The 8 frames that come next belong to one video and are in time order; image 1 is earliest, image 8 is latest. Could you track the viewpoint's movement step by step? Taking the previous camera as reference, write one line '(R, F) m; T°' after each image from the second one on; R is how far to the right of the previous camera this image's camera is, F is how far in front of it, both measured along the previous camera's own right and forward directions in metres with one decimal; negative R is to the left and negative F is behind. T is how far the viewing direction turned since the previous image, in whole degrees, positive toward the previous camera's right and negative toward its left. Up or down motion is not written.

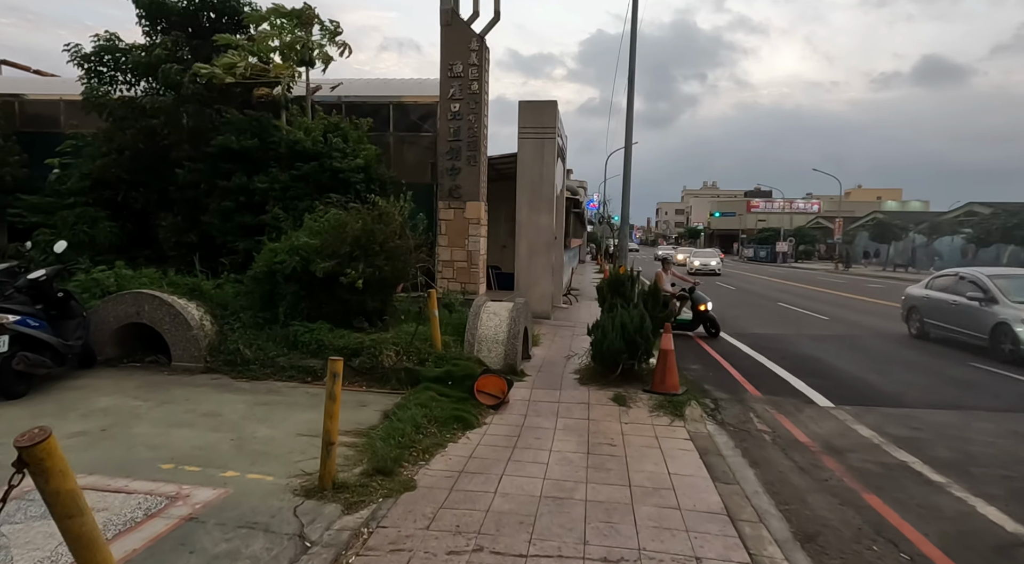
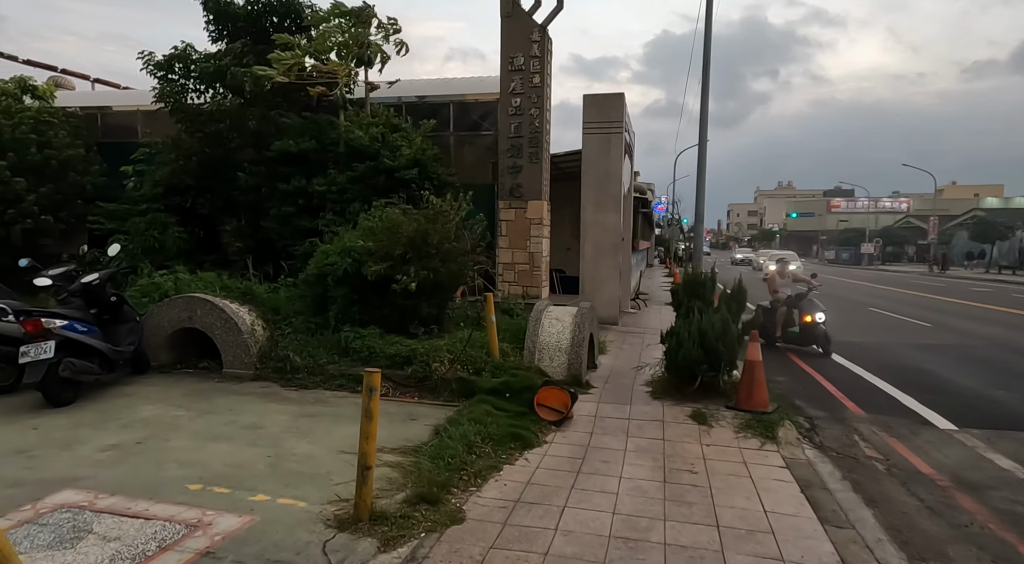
(0.0, +0.6) m; -6°
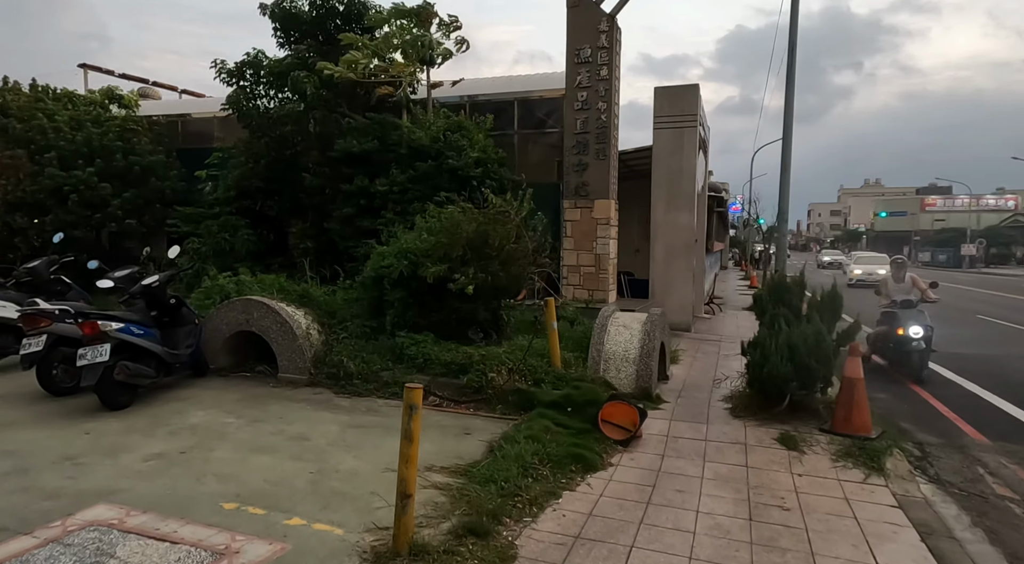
(0.0, +0.4) m; -6°
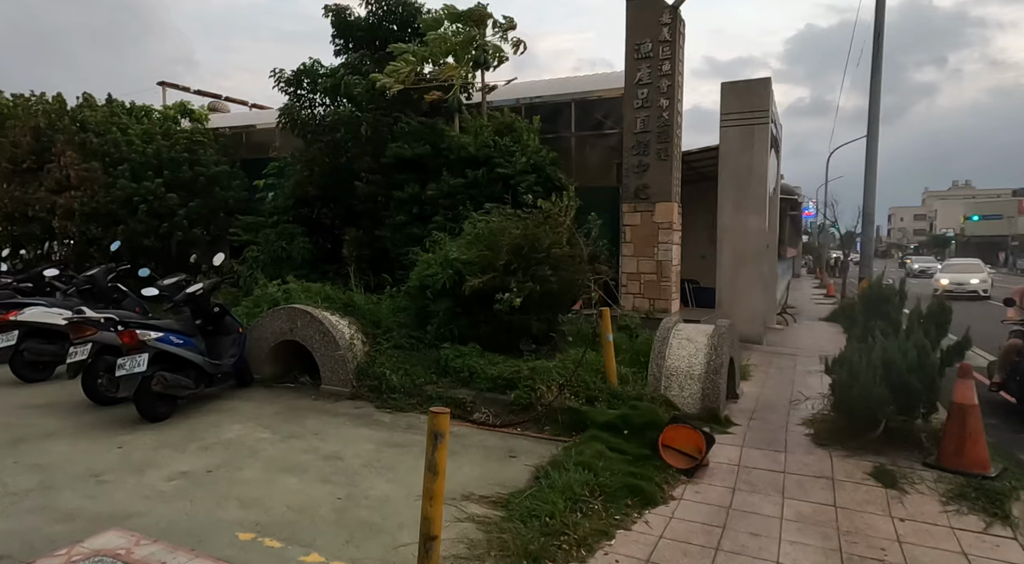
(+0.1, +0.4) m; -6°
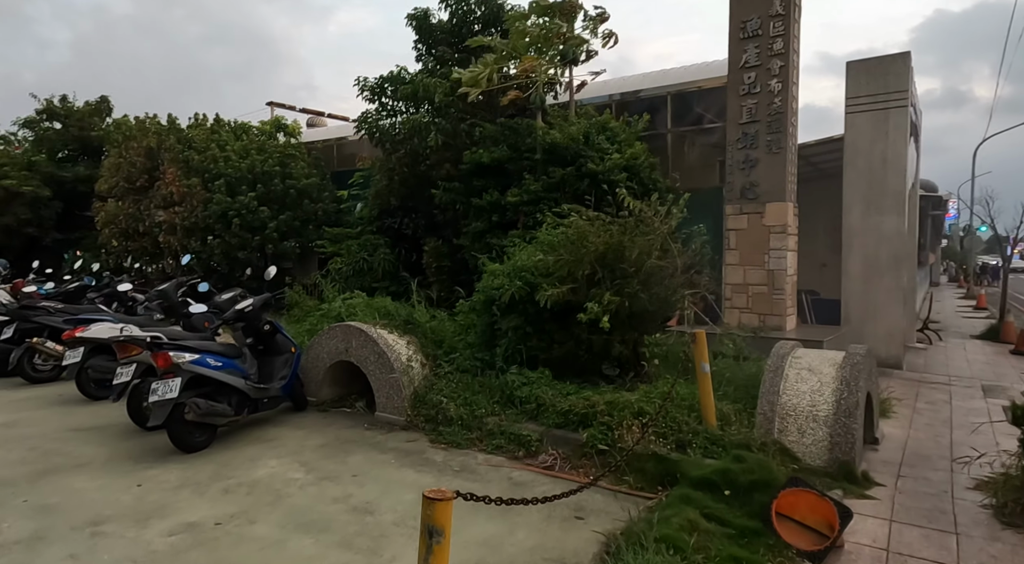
(+0.2, +0.8) m; -9°
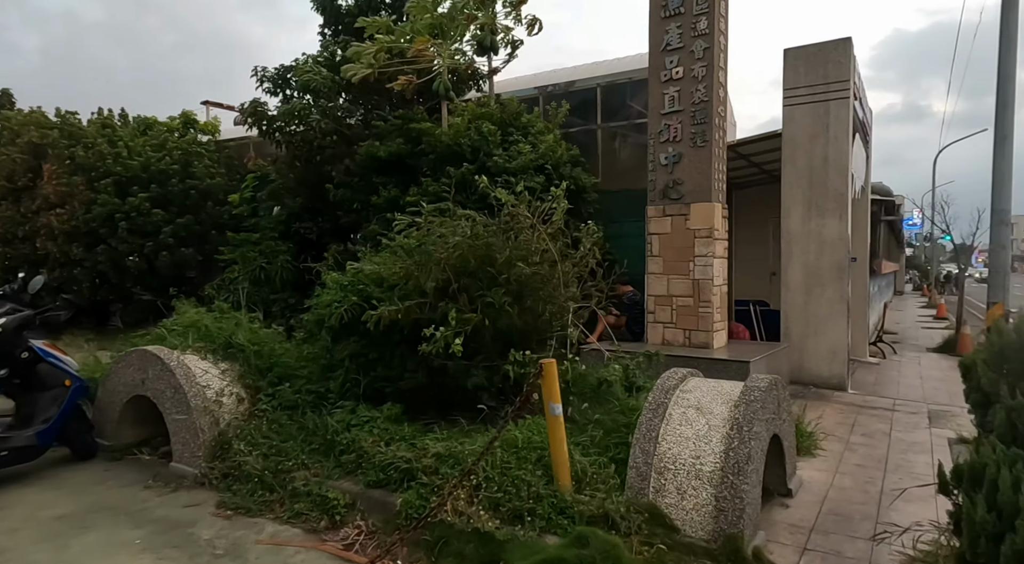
(+1.0, +1.0) m; +2°
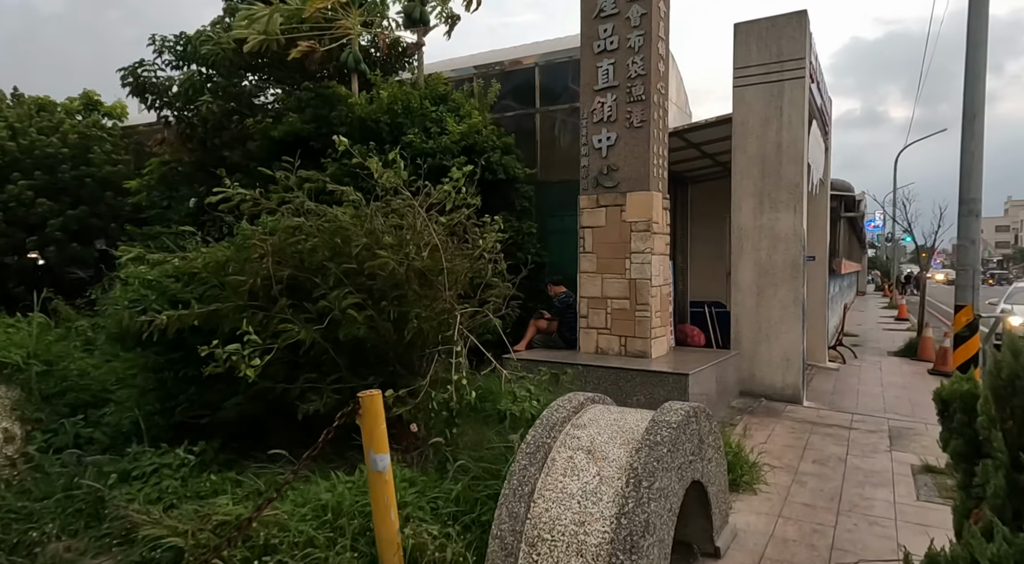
(+0.6, +1.0) m; +3°
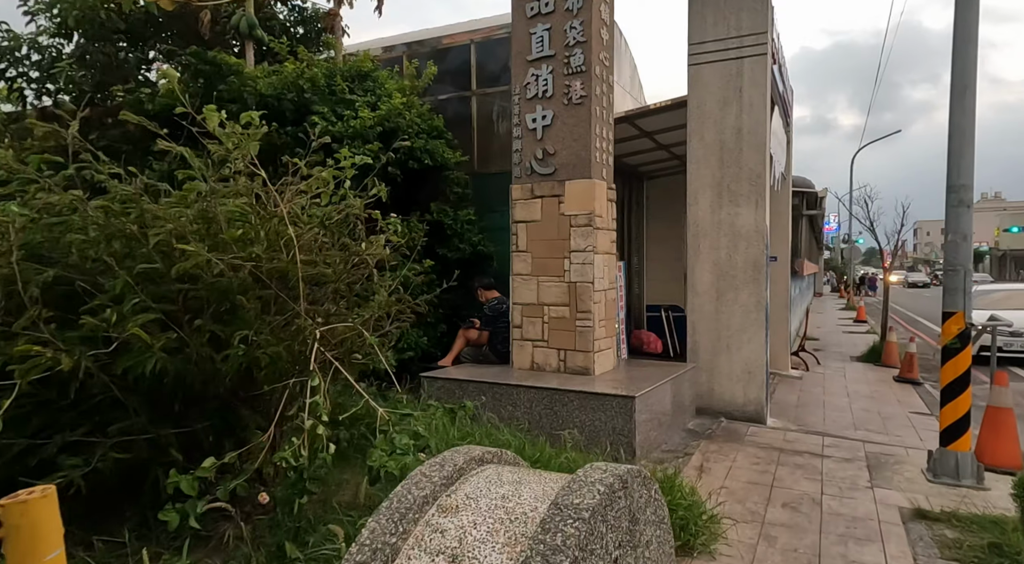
(+0.4, +1.0) m; +3°
